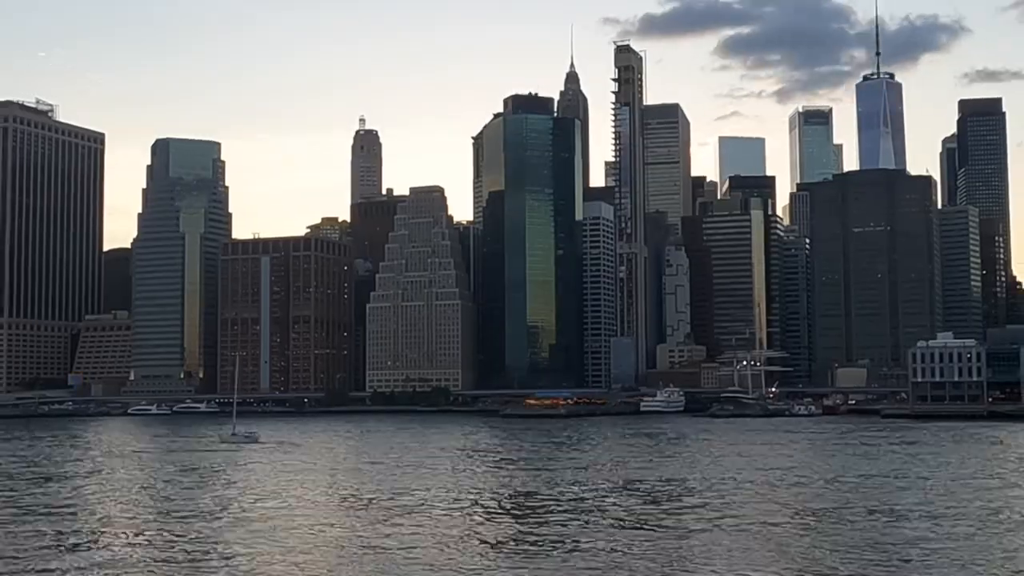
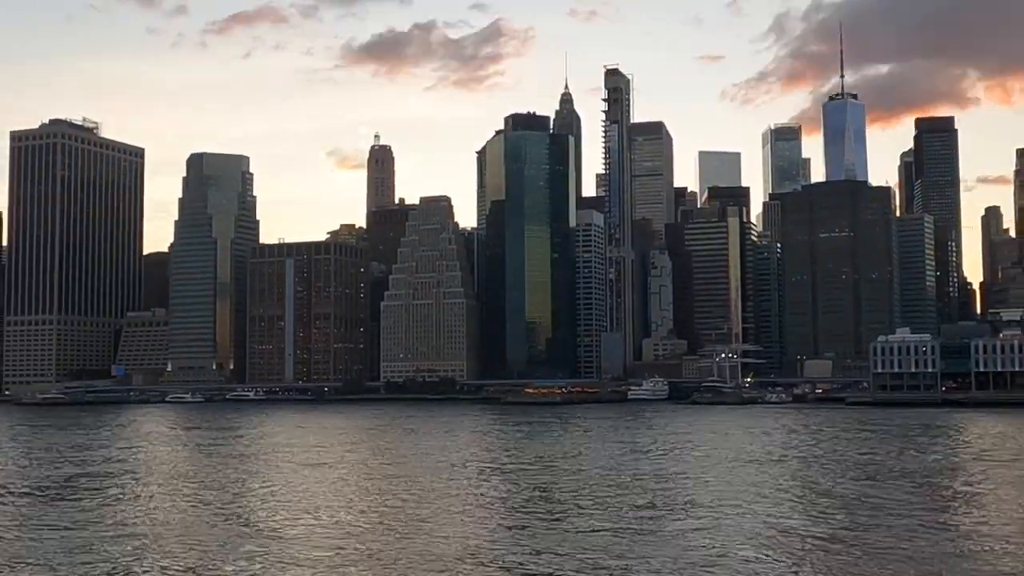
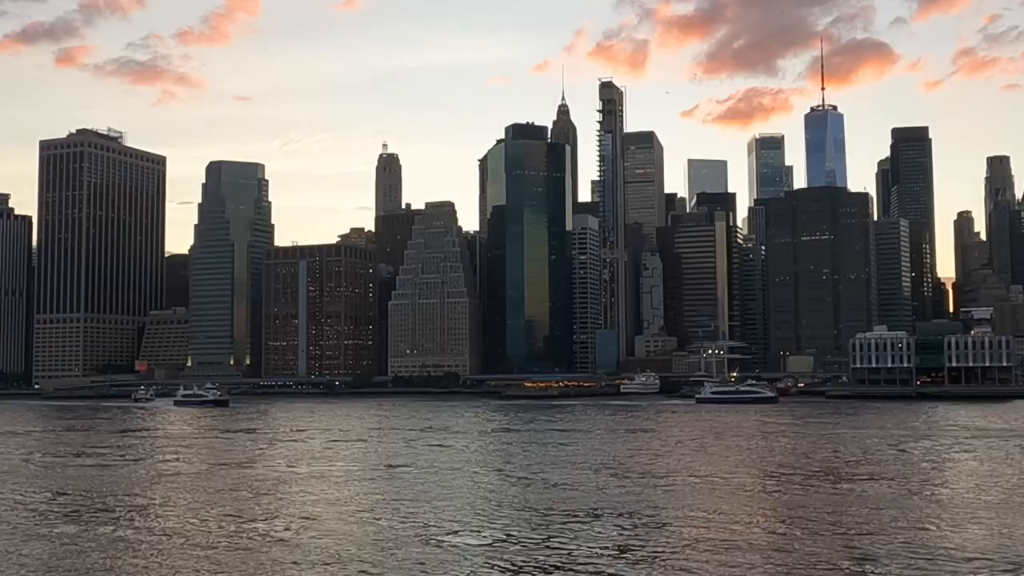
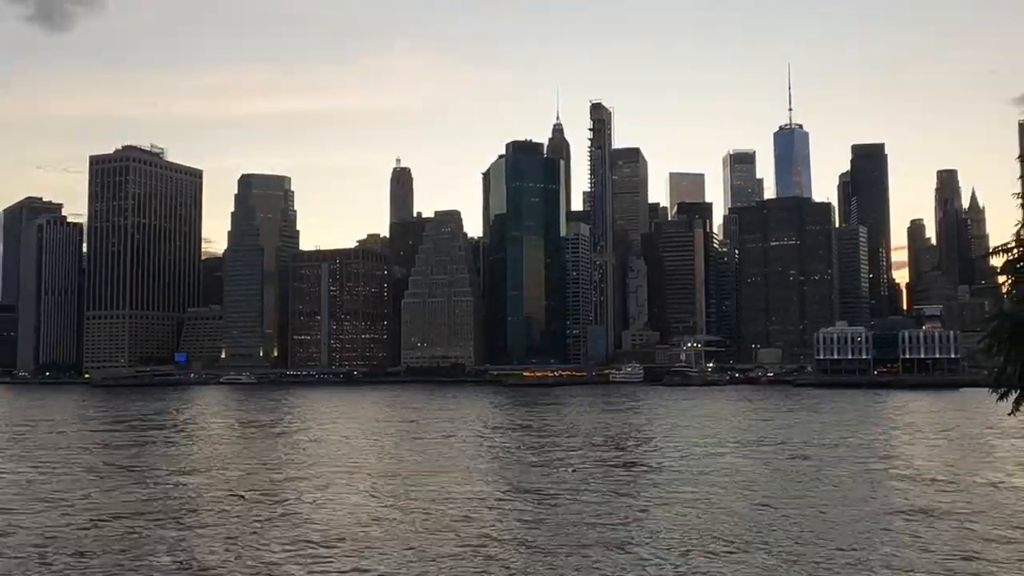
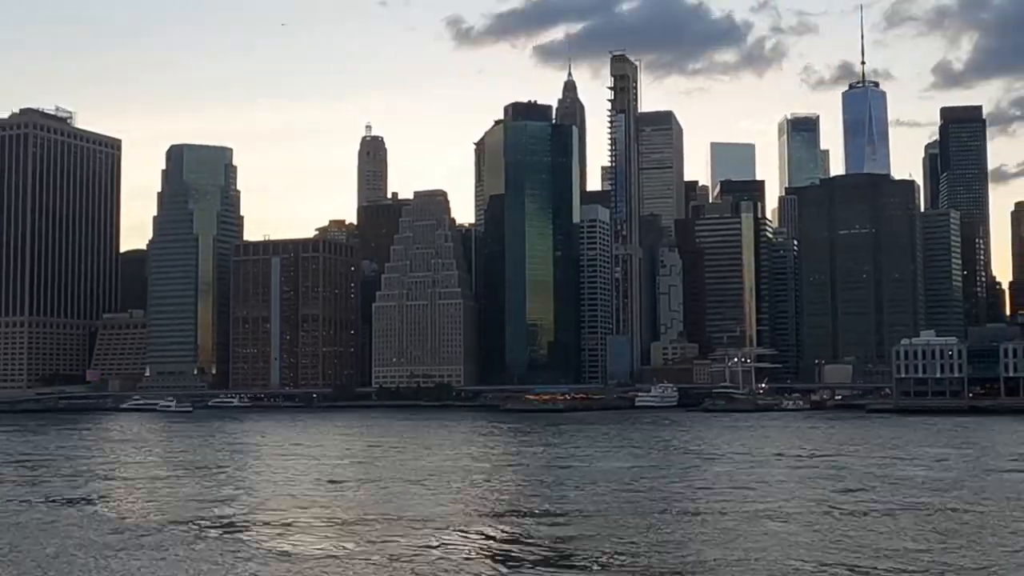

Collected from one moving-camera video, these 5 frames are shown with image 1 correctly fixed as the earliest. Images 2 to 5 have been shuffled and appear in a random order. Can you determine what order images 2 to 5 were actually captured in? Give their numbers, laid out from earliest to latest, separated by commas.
5, 2, 3, 4
